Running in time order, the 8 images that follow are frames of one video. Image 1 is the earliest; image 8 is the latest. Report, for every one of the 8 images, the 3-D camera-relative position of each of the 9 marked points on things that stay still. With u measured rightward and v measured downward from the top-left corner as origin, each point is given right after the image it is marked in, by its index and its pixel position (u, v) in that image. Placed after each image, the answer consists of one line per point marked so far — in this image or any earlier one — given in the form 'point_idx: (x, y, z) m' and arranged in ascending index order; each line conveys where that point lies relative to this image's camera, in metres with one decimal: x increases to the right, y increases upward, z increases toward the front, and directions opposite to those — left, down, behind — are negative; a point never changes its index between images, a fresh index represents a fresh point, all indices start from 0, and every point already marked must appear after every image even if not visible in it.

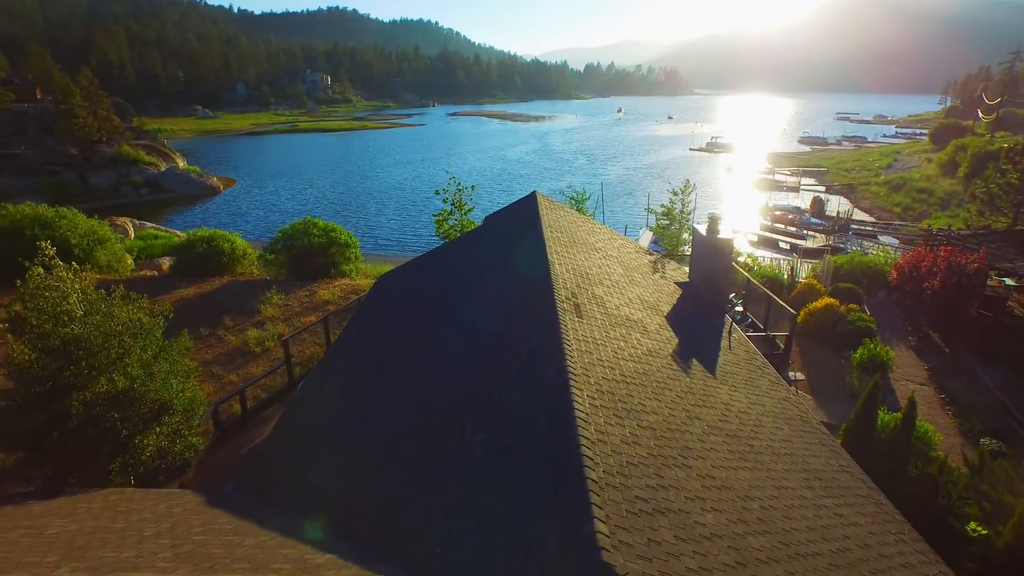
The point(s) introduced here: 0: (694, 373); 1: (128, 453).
0: (+3.2, -1.5, +11.0) m
1: (-6.9, -2.9, +11.1) m
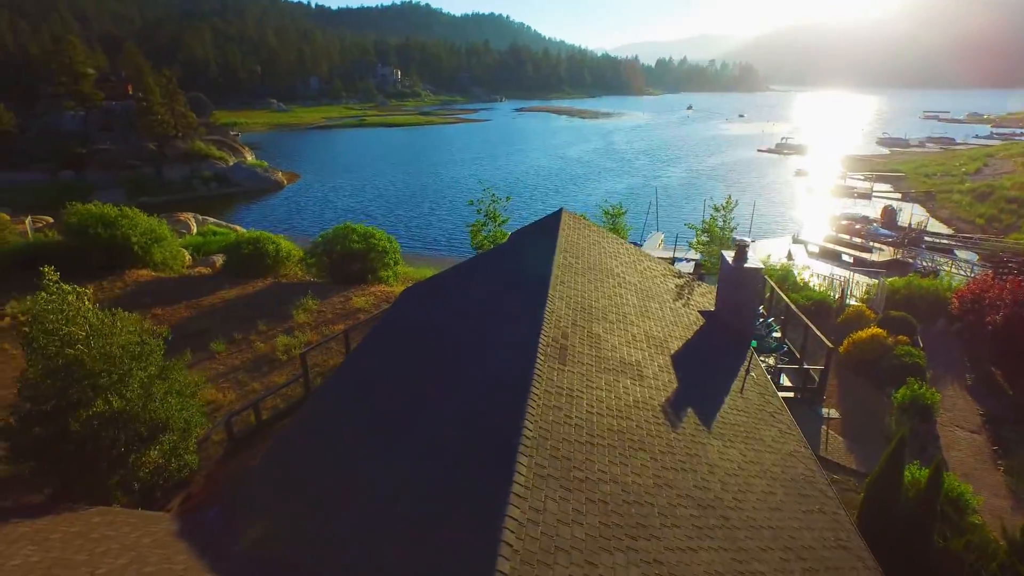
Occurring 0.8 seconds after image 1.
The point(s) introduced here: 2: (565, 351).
0: (+2.9, -2.3, +10.4) m
1: (-7.2, -3.4, +11.6) m
2: (+0.9, -1.1, +10.8) m
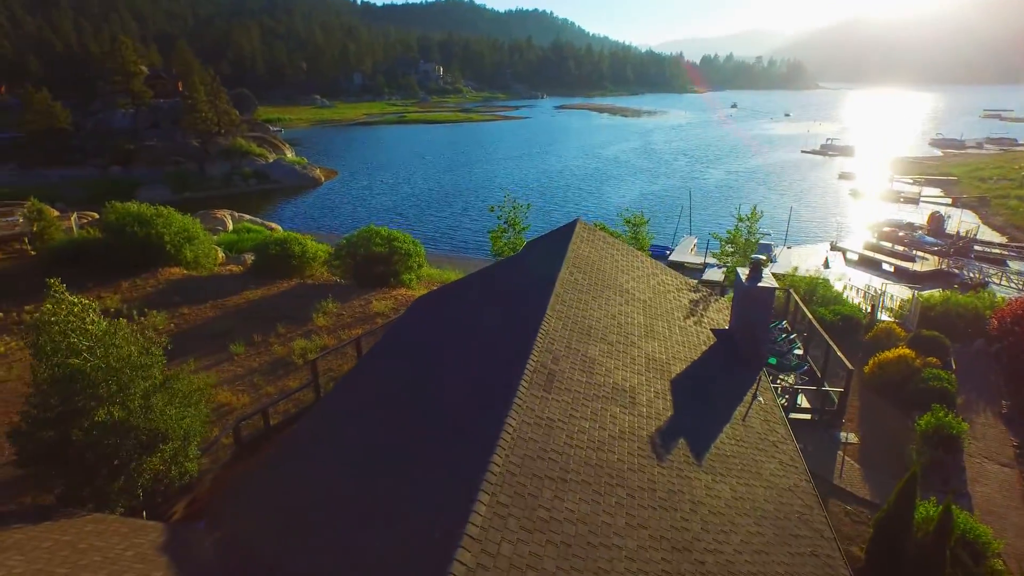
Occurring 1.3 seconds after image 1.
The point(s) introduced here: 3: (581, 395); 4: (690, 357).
0: (+2.6, -2.8, +10.1) m
1: (-7.4, -3.6, +11.9) m
2: (+0.6, -1.5, +10.6) m
3: (+1.1, -1.8, +10.5) m
4: (+4.2, -1.6, +14.5) m
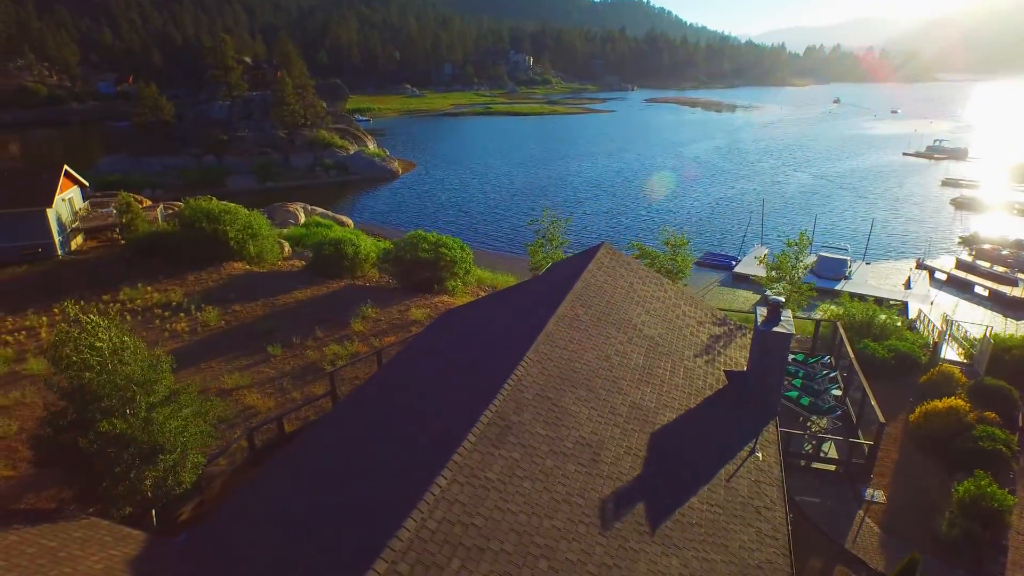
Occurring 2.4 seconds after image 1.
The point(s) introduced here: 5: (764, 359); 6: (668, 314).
0: (+1.7, -3.7, +9.7) m
1: (-8.0, -4.0, +12.9) m
2: (-0.1, -2.4, +10.5) m
3: (+0.4, -2.7, +10.4) m
4: (+3.9, -2.6, +13.9) m
5: (+6.1, -1.7, +14.8) m
6: (+4.4, -0.7, +17.7) m
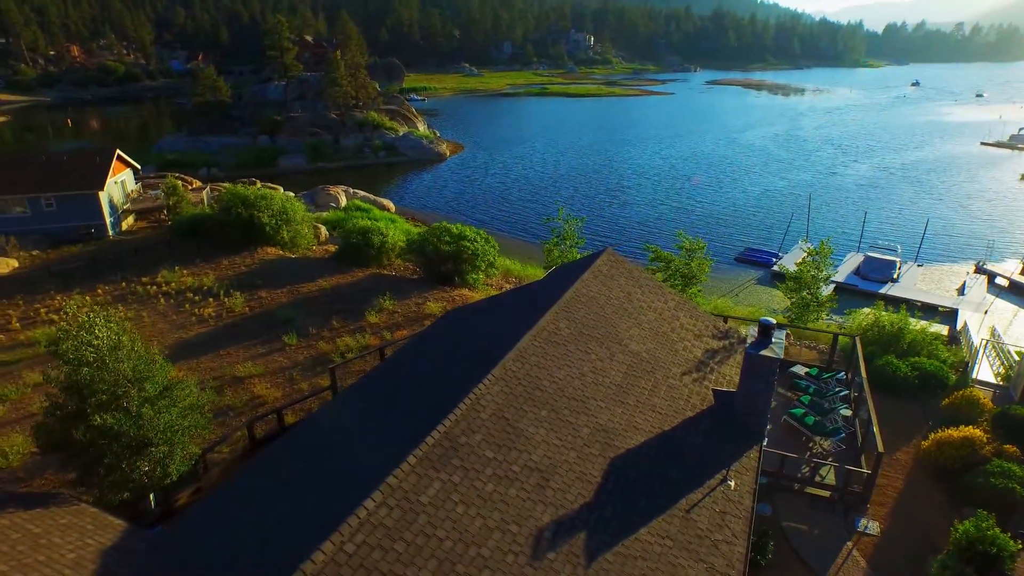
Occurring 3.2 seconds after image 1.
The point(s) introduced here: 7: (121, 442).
0: (+0.7, -4.2, +9.8) m
1: (-8.7, -4.1, +13.8) m
2: (-1.0, -2.8, +10.6) m
3: (-0.6, -3.1, +10.5) m
4: (+3.3, -3.0, +13.7) m
5: (+5.5, -2.2, +14.4) m
6: (+4.2, -1.1, +17.3) m
7: (-8.6, -3.4, +13.6) m
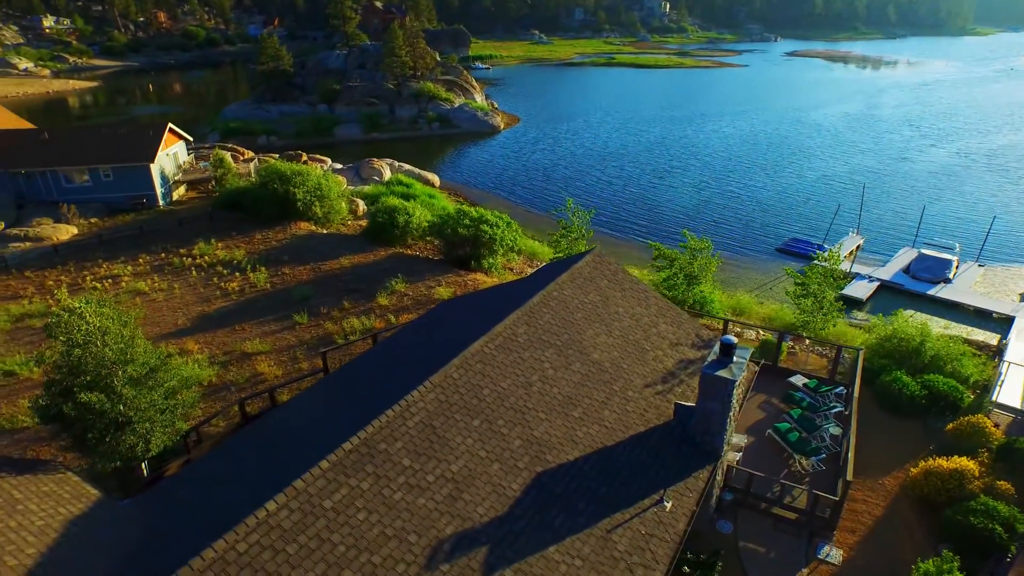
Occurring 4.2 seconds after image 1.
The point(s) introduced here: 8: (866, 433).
0: (-1.1, -4.6, +10.1) m
1: (-9.9, -3.8, +15.1) m
2: (-2.6, -3.1, +11.1) m
3: (-2.1, -3.4, +10.9) m
4: (+2.0, -3.3, +13.7) m
5: (+4.4, -2.6, +14.1) m
6: (+3.4, -1.3, +17.1) m
7: (-9.8, -3.1, +14.9) m
8: (+11.2, -4.7, +19.7) m
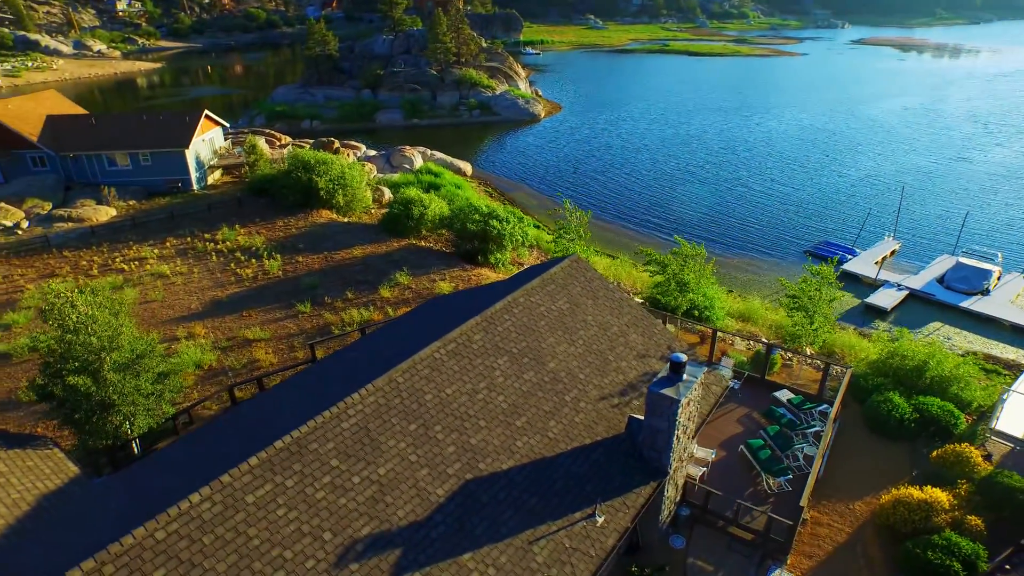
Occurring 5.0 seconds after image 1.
0: (-2.7, -4.9, +10.7) m
1: (-11.1, -3.6, +16.3) m
2: (-4.1, -3.2, +11.7) m
3: (-3.7, -3.6, +11.5) m
4: (+0.7, -3.6, +13.9) m
5: (+3.1, -3.0, +14.1) m
6: (+2.5, -1.5, +17.1) m
7: (-10.9, -2.9, +16.1) m
8: (+10.3, -5.2, +19.2) m
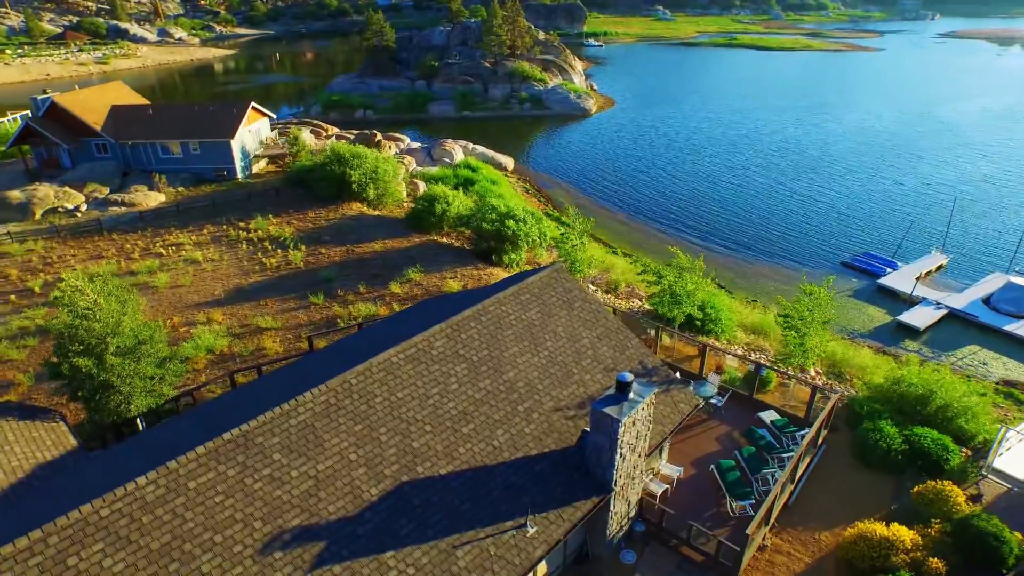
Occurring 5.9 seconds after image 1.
0: (-4.4, -5.1, +11.5) m
1: (-12.1, -3.3, +18.0) m
2: (-5.5, -3.3, +12.6) m
3: (-5.2, -3.7, +12.4) m
4: (-0.6, -3.9, +14.3) m
5: (+1.9, -3.4, +14.3) m
6: (+1.6, -1.9, +17.3) m
7: (-11.9, -2.6, +17.7) m
8: (+9.4, -5.9, +18.7) m
